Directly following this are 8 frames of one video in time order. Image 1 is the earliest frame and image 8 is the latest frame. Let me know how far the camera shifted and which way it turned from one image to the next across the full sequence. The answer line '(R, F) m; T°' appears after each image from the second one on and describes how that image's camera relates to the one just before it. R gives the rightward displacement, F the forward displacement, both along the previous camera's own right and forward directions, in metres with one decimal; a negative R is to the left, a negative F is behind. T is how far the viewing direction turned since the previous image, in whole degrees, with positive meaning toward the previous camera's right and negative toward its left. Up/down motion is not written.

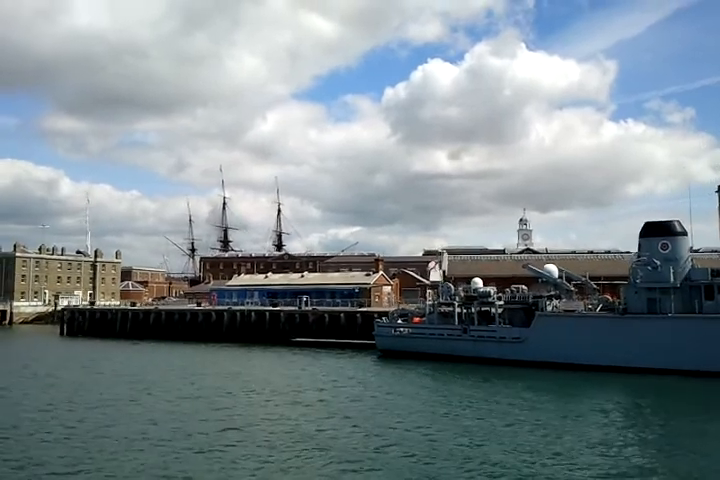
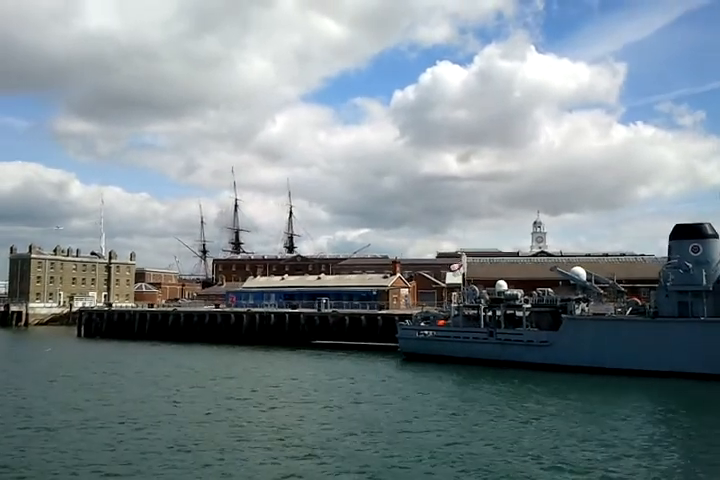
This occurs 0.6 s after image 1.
(-0.9, +0.3) m; -1°
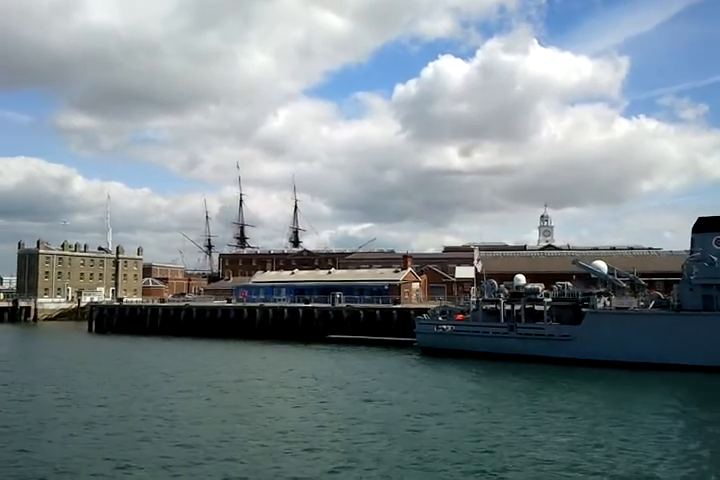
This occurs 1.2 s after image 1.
(-0.9, +0.3) m; 0°
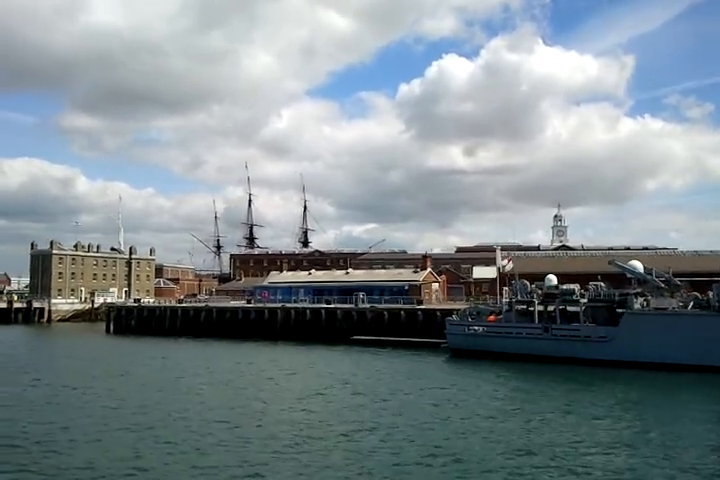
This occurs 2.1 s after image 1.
(-1.4, +0.6) m; 0°
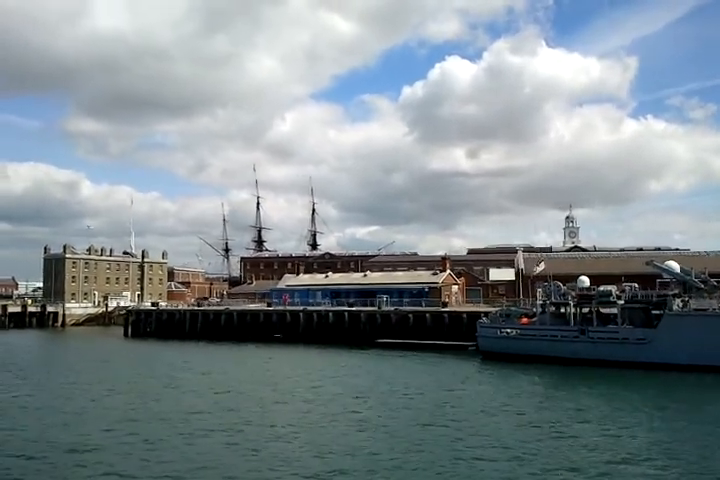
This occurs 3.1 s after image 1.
(-1.5, +0.5) m; 0°
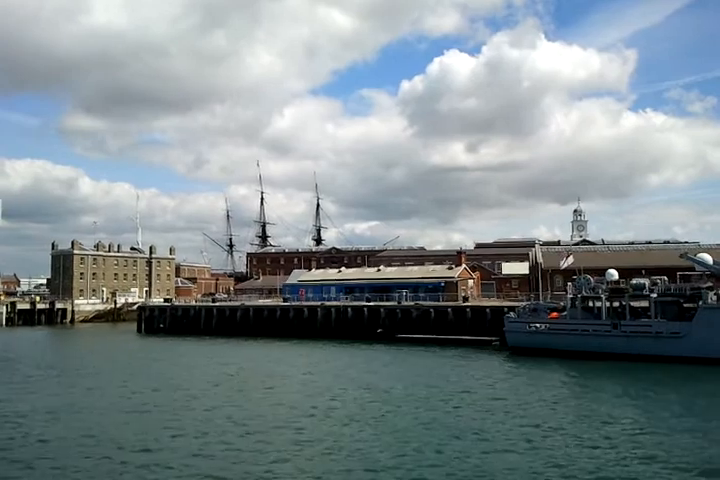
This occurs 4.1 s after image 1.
(-1.4, +0.6) m; 0°
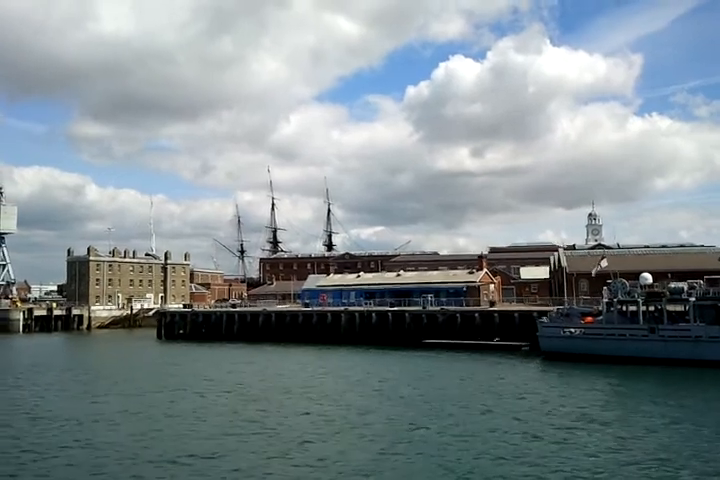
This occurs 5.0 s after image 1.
(-1.4, +0.3) m; 0°
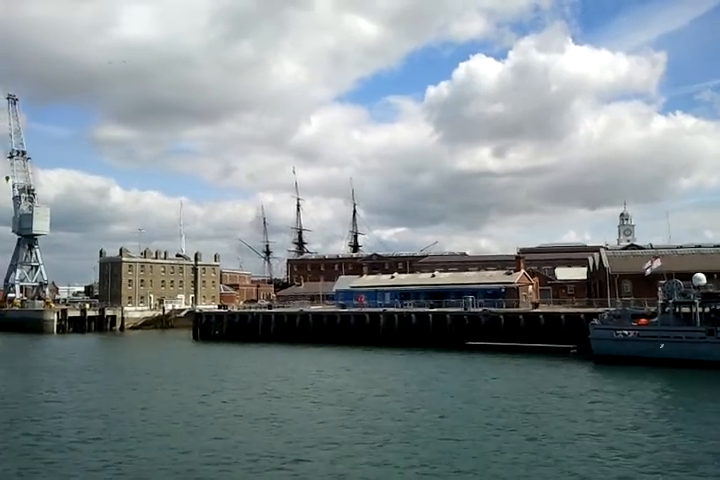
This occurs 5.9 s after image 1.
(-1.4, +0.5) m; -2°
